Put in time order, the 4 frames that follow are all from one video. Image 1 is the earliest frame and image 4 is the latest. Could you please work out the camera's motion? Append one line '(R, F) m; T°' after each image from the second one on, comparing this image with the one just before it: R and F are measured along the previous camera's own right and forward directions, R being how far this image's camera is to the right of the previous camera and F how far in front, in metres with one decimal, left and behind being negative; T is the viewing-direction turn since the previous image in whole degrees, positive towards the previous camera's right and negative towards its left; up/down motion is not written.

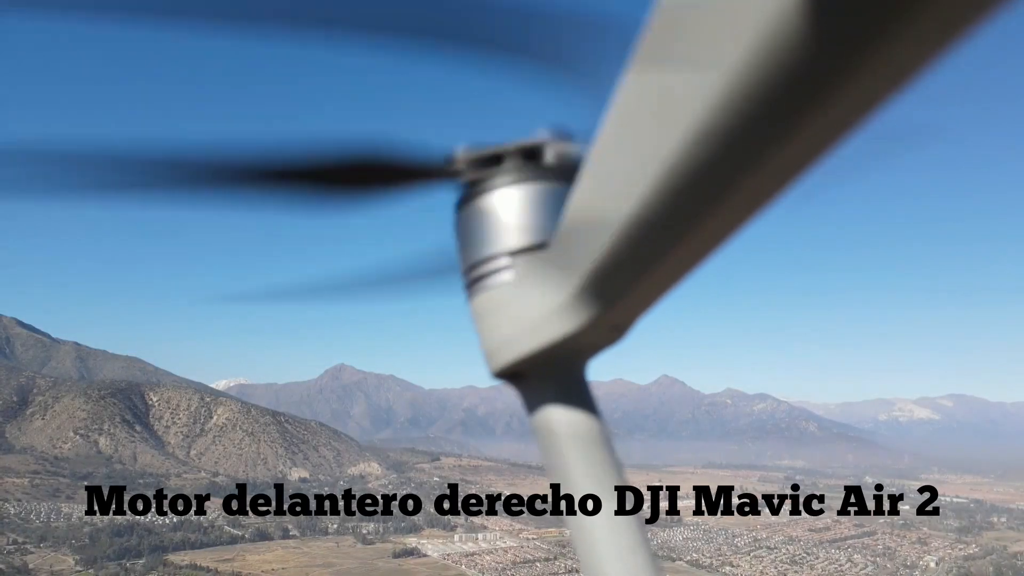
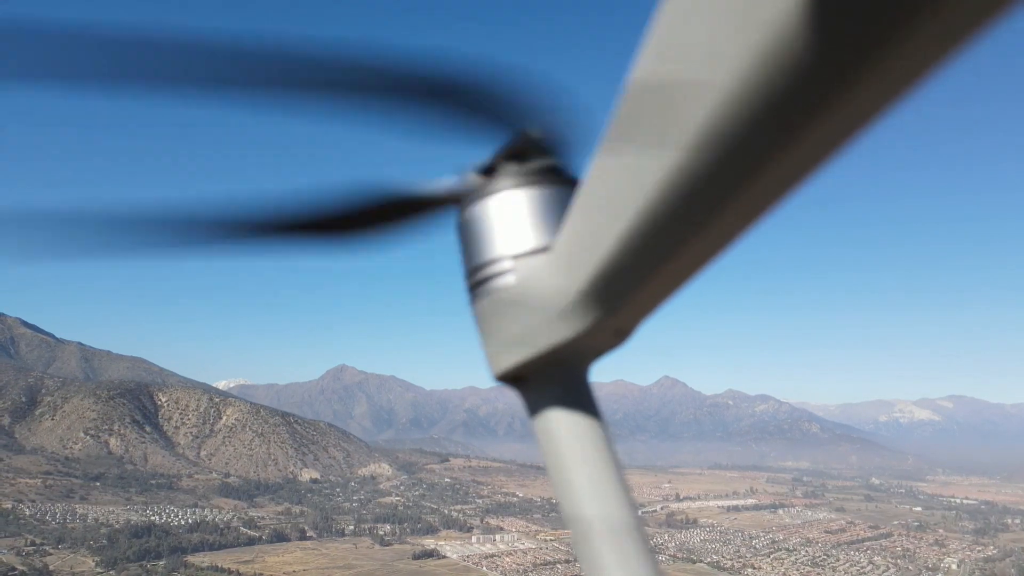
(-22.2, -2.3) m; 0°
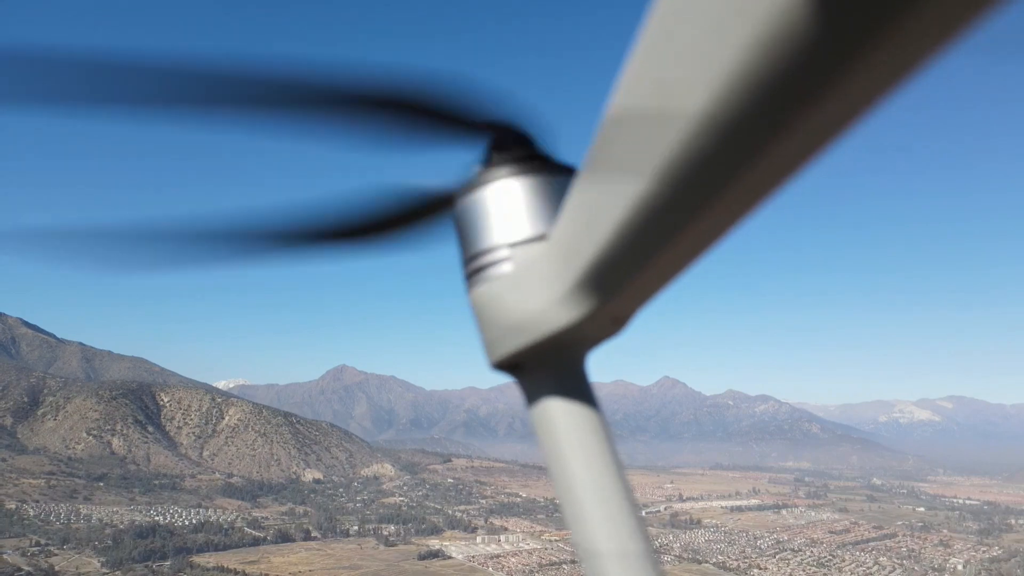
(-6.6, -0.5) m; 0°
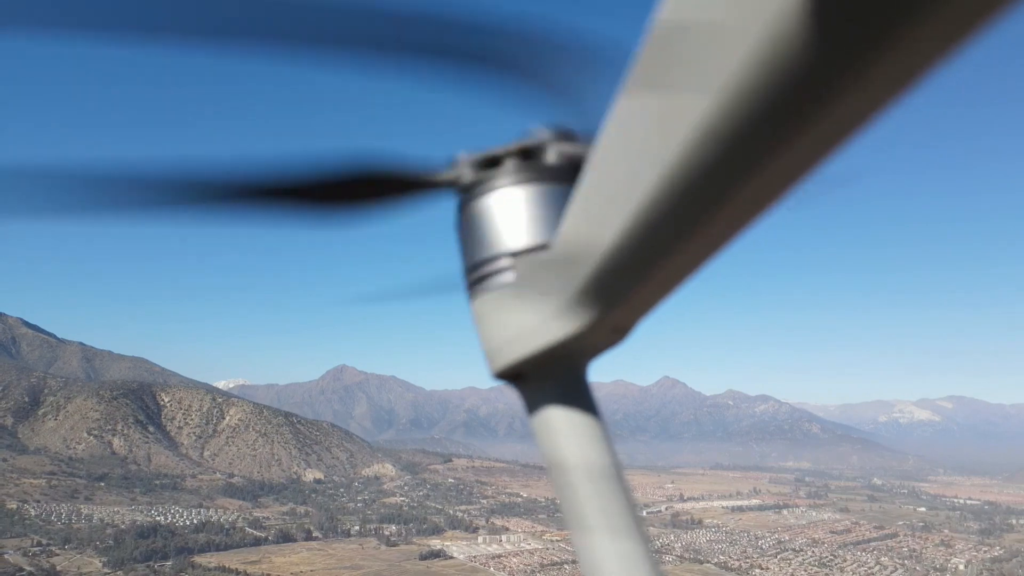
(-1.8, -0.2) m; 0°
